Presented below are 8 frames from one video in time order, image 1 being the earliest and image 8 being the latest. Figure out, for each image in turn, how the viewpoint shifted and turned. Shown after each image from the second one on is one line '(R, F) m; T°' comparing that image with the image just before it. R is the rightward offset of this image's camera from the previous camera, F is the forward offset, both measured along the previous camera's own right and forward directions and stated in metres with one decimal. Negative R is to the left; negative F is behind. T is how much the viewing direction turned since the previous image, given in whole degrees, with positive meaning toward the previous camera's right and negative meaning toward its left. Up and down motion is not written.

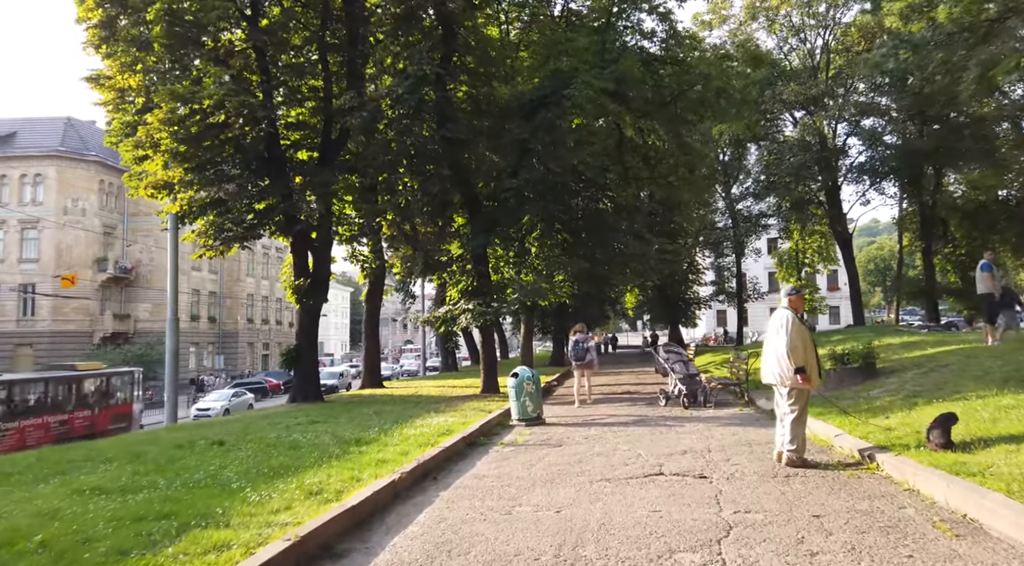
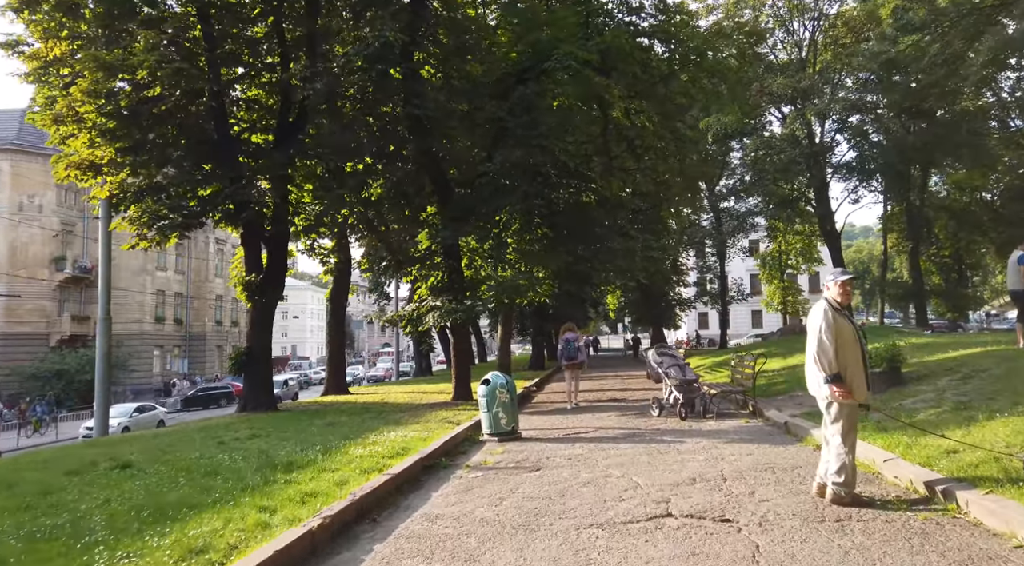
(+0.1, +1.7) m; +1°
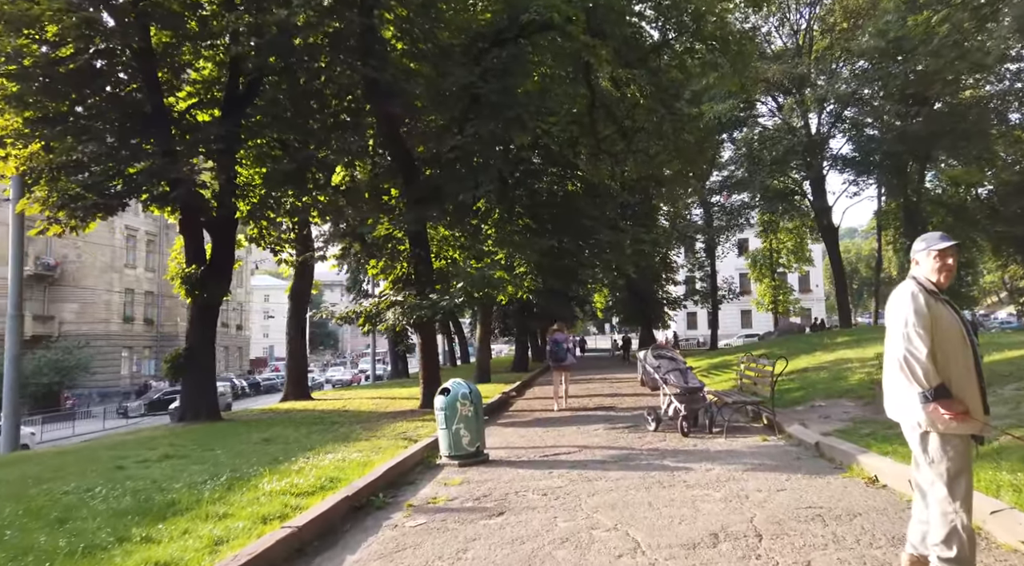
(+0.2, +1.9) m; +1°
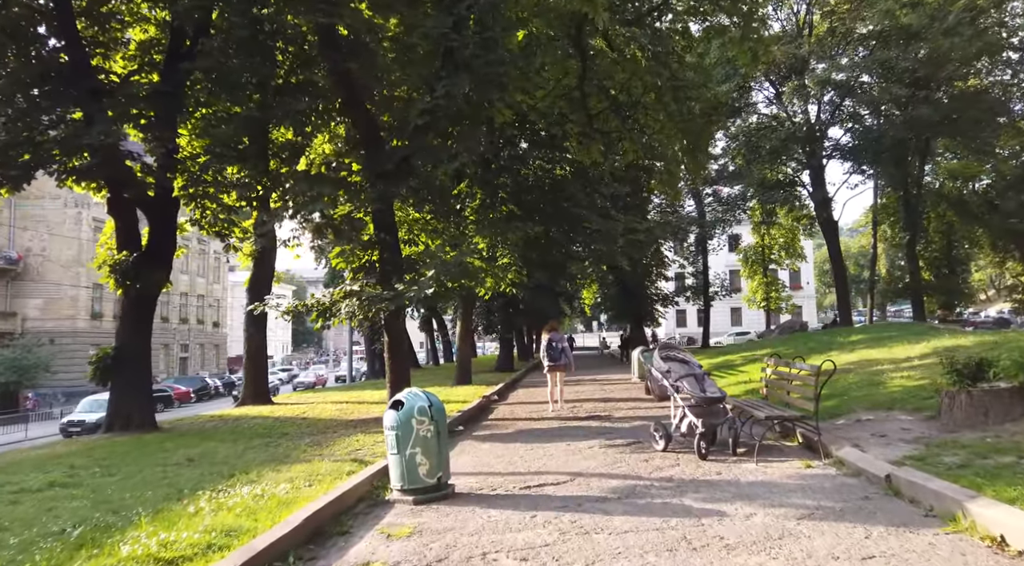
(+0.1, +1.9) m; +1°
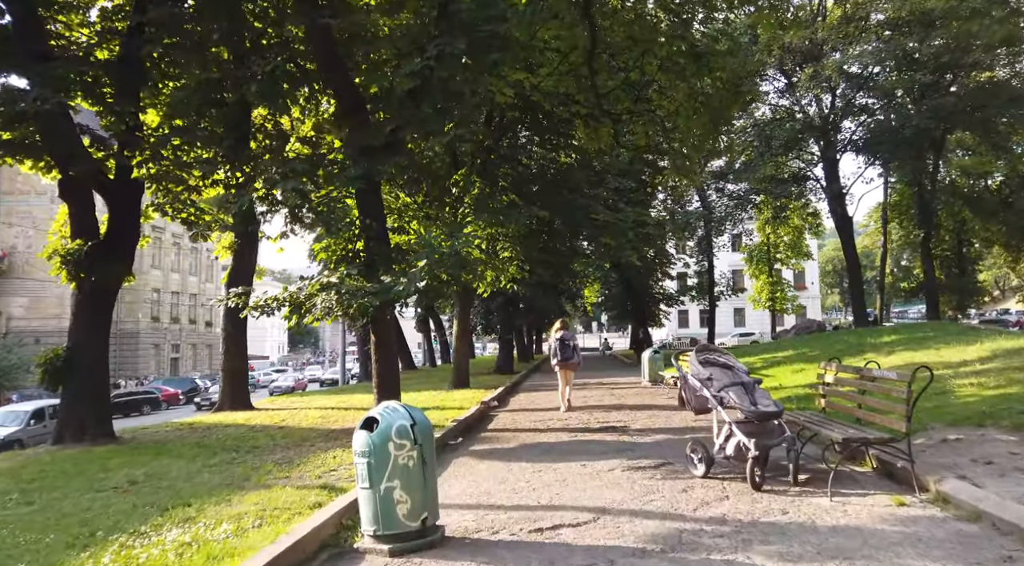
(-0.1, +1.5) m; 0°
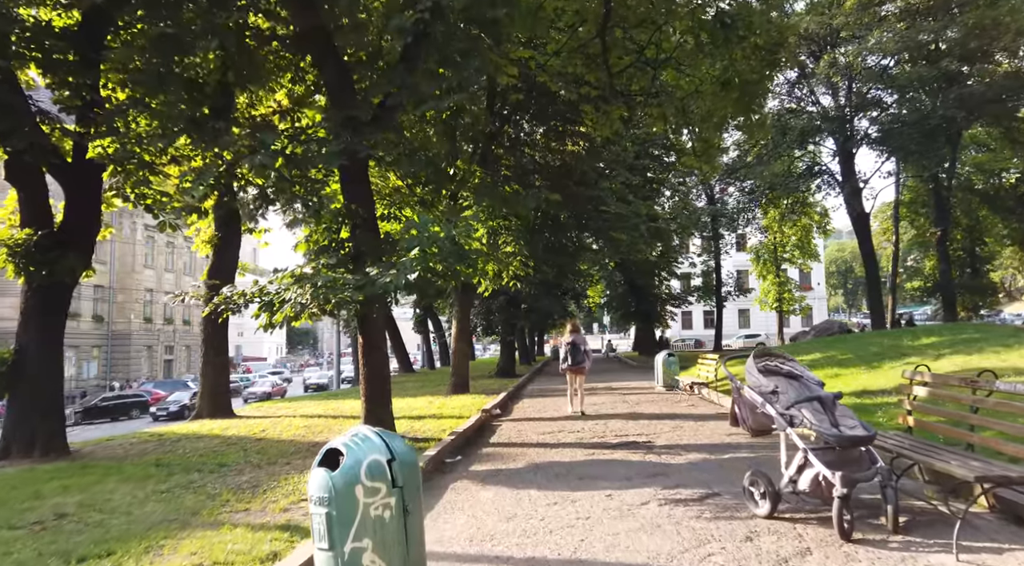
(-0.1, +1.4) m; 0°
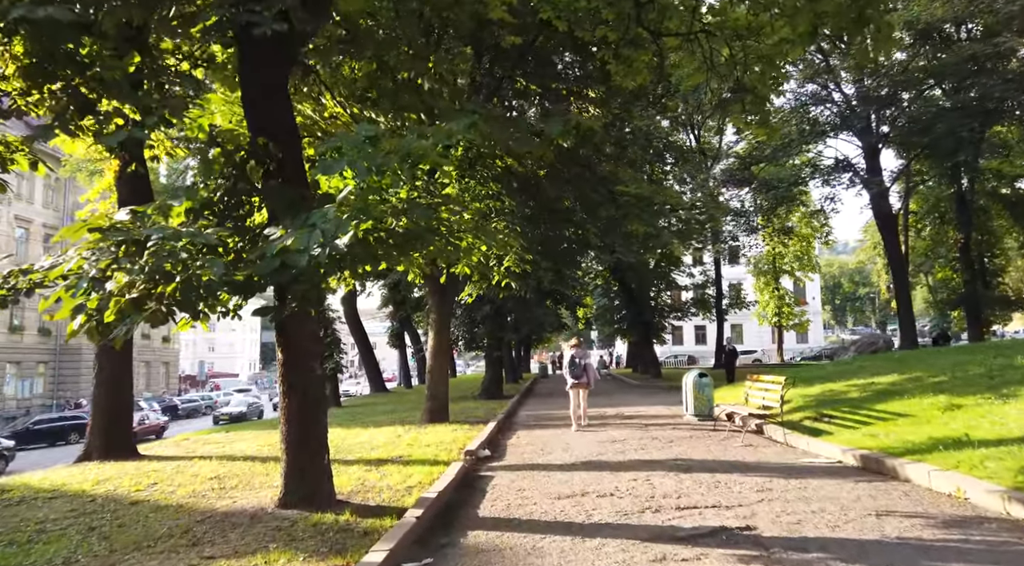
(-0.2, +3.7) m; +1°
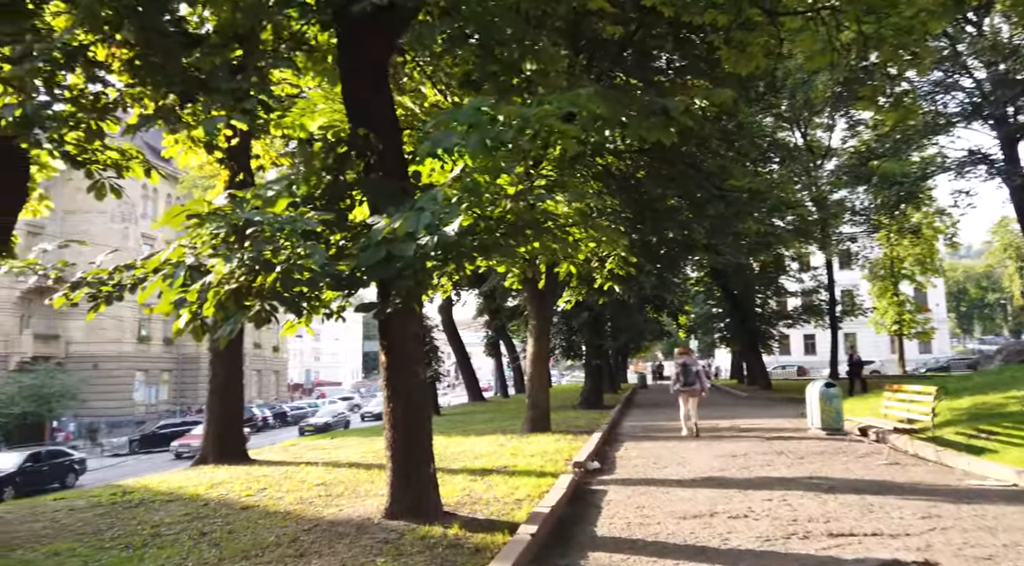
(-0.2, +0.6) m; -7°
